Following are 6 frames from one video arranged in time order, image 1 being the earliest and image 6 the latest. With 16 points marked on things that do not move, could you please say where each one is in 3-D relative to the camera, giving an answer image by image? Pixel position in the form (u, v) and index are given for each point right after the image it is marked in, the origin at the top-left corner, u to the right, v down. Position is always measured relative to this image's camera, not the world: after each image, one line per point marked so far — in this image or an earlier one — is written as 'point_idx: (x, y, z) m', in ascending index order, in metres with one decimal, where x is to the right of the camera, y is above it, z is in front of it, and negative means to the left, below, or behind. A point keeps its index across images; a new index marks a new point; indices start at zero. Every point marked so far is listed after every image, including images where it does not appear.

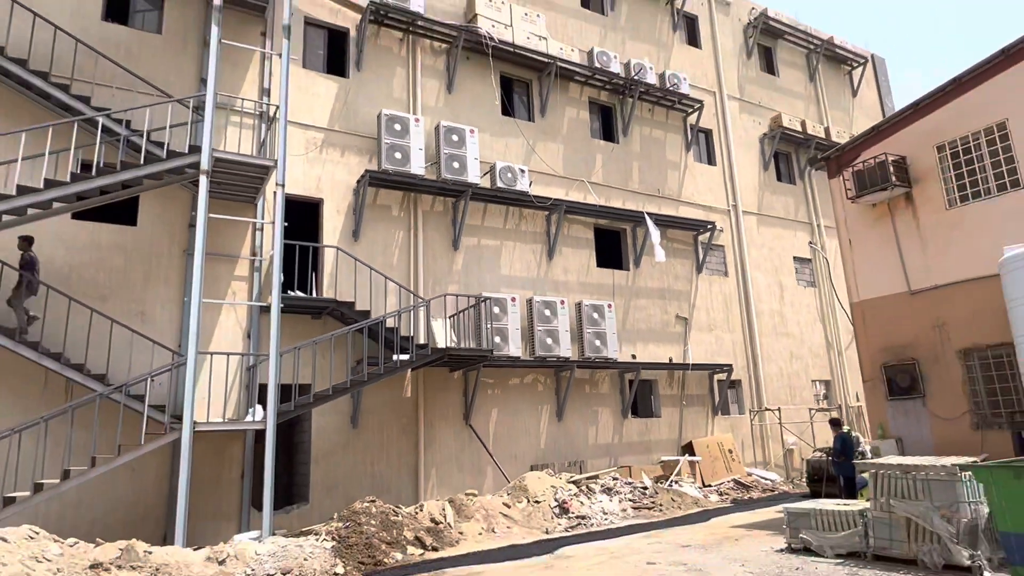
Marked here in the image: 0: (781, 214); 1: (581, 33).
0: (+7.6, +2.1, +13.4) m
1: (+1.8, +6.1, +11.4) m
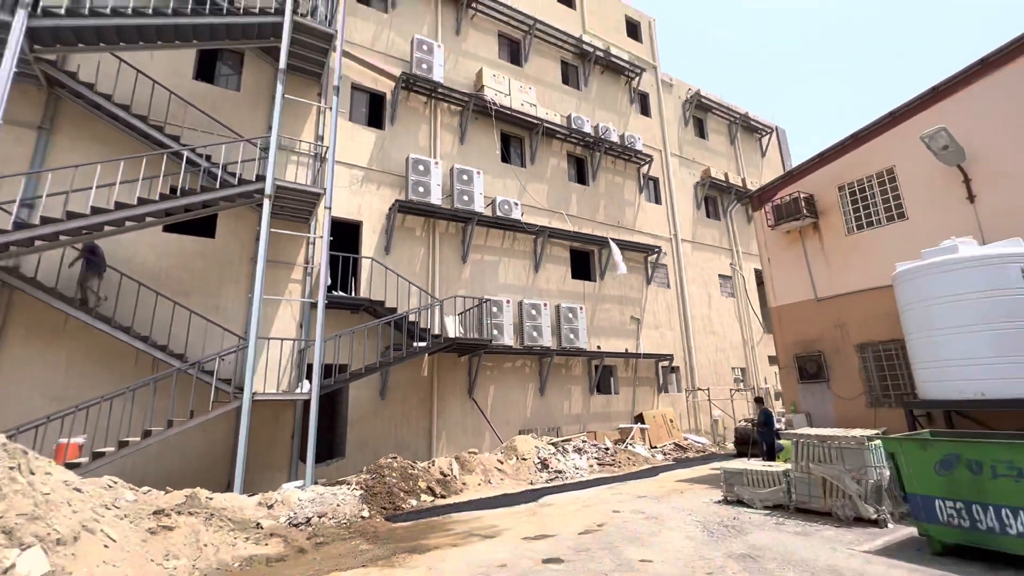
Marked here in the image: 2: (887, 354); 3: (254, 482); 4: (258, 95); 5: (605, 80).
0: (+7.2, +1.7, +17.0) m
1: (+1.5, +5.8, +14.7) m
2: (+5.5, -1.0, +6.9) m
3: (-4.7, -3.5, +8.4) m
4: (-5.3, +4.1, +9.9) m
5: (+3.2, +7.1, +16.1) m
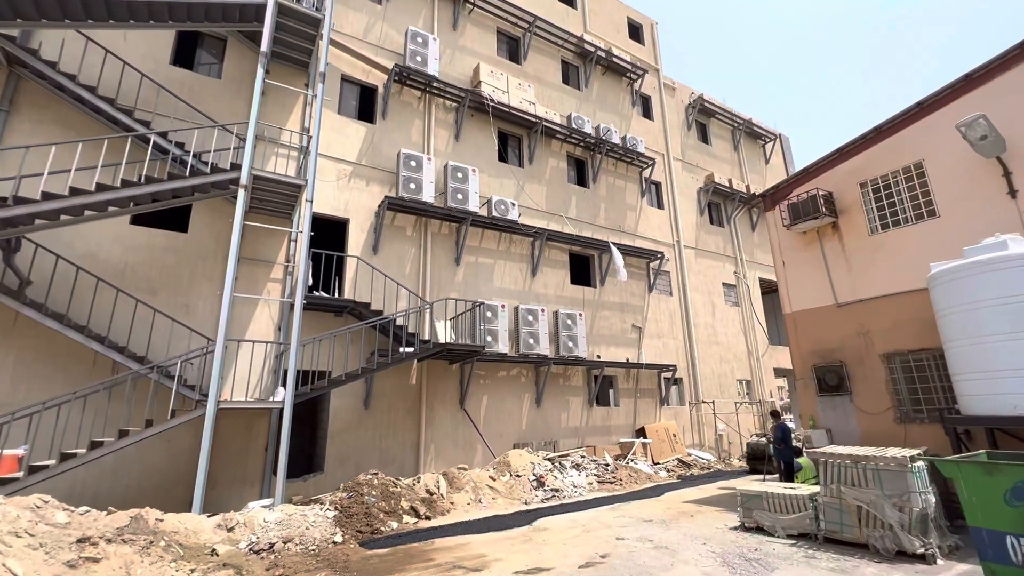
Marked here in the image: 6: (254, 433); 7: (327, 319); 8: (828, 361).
0: (+7.1, +1.4, +16.4) m
1: (+1.5, +5.7, +14.2) m
2: (+5.4, -1.0, +6.3) m
3: (-4.8, -3.5, +7.7) m
4: (-5.4, +4.1, +9.4) m
5: (+3.1, +6.9, +15.7) m
6: (-4.5, -2.5, +8.1) m
7: (-3.5, -0.6, +9.0) m
8: (+4.9, -1.1, +7.3) m
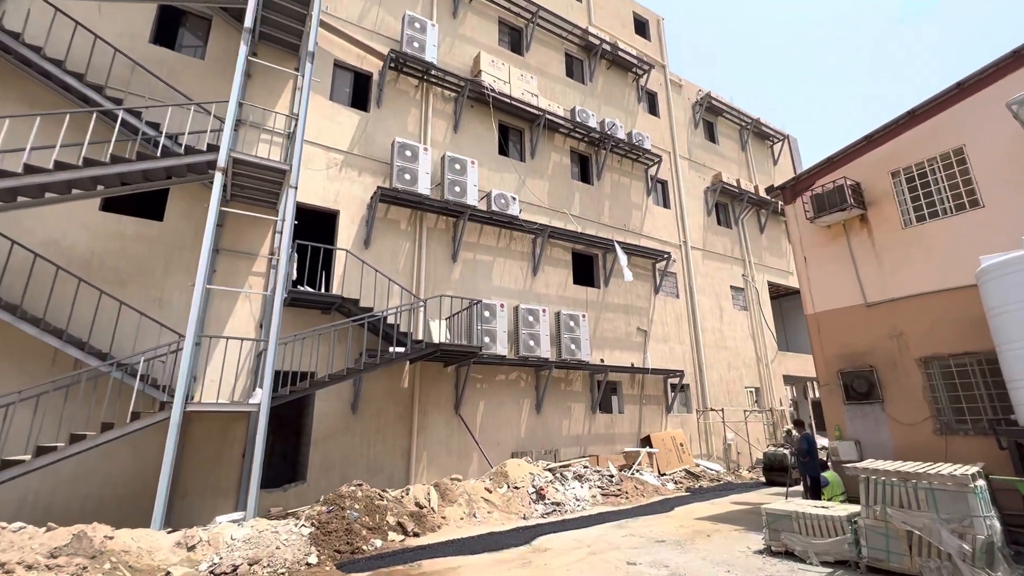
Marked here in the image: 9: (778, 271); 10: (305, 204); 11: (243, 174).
0: (+7.1, +1.2, +15.8) m
1: (+1.5, +5.6, +13.7) m
2: (+5.4, -1.0, +5.7) m
3: (-4.8, -3.3, +7.0) m
4: (-5.3, +4.2, +8.8) m
5: (+3.2, +6.8, +15.1) m
6: (-4.5, -2.4, +7.5) m
7: (-3.5, -0.5, +8.4) m
8: (+4.9, -1.1, +6.7) m
9: (+9.8, +0.6, +17.3) m
10: (-4.0, +1.6, +9.0) m
11: (-4.3, +1.8, +7.6) m
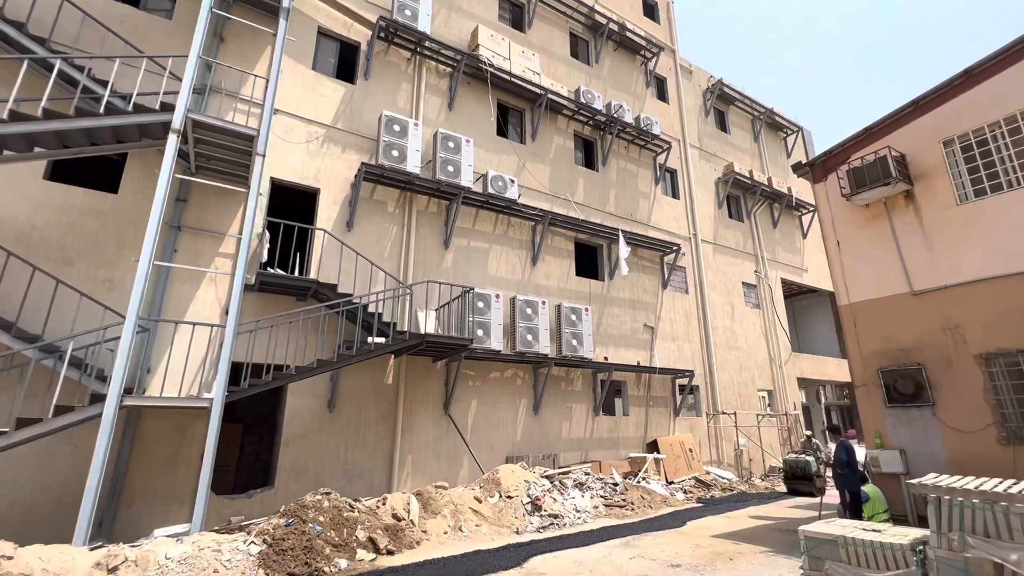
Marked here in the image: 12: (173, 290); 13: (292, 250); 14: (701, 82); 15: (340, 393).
0: (+7.0, +1.4, +15.0) m
1: (+1.6, +5.8, +12.8) m
2: (+5.3, -0.8, +4.8) m
3: (-4.9, -3.1, +6.2) m
4: (-5.4, +4.5, +8.0) m
5: (+3.2, +7.0, +14.3) m
6: (-4.6, -2.1, +6.6) m
7: (-3.6, -0.2, +7.6) m
8: (+4.8, -0.9, +5.8) m
9: (+9.8, +0.7, +16.4) m
10: (-4.0, +1.9, +8.2) m
11: (-4.4, +2.1, +6.8) m
12: (-5.0, 0.0, +7.0) m
13: (-3.6, +0.6, +7.8) m
14: (+6.6, +7.2, +16.3) m
15: (-2.9, -1.8, +7.9) m
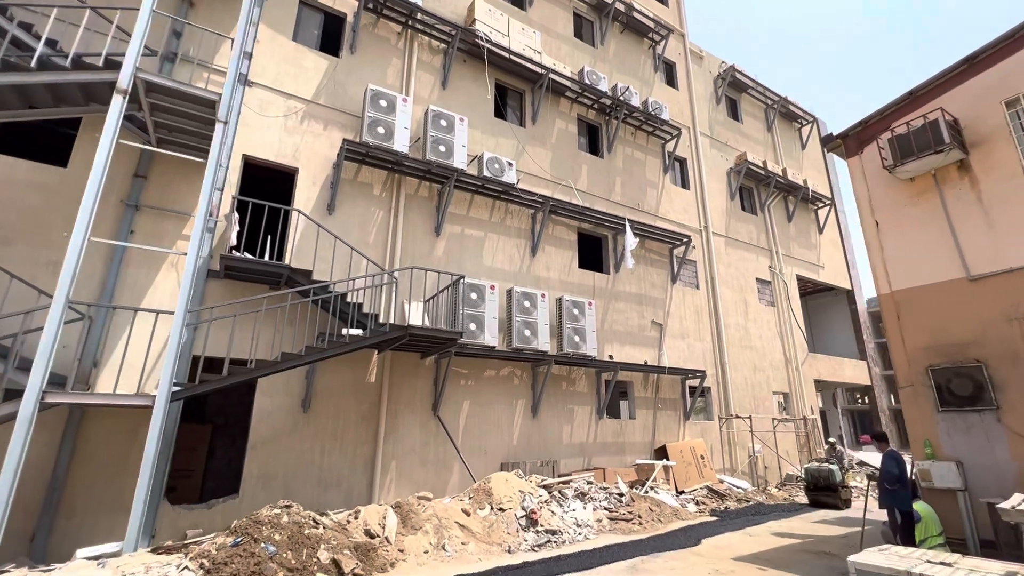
0: (+7.0, +1.5, +14.1) m
1: (+1.6, +6.0, +12.1) m
2: (+5.2, -0.6, +4.0) m
3: (-5.1, -2.9, +5.4) m
4: (-5.4, +4.7, +7.3) m
5: (+3.3, +7.1, +13.5) m
6: (-4.7, -1.9, +5.9) m
7: (-3.7, 0.0, +6.8) m
8: (+4.7, -0.8, +5.0) m
9: (+9.8, +0.8, +15.6) m
10: (-4.1, +2.1, +7.5) m
11: (-4.5, +2.3, +6.1) m
12: (-5.1, +0.2, +6.3) m
13: (-3.7, +0.8, +7.0) m
14: (+6.6, +7.3, +15.5) m
15: (-3.0, -1.6, +7.1) m
